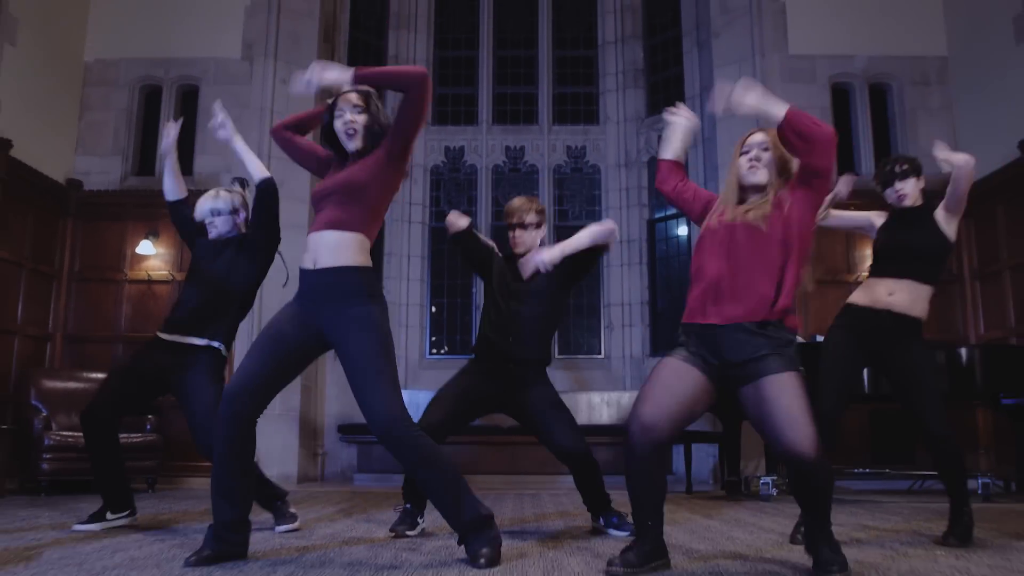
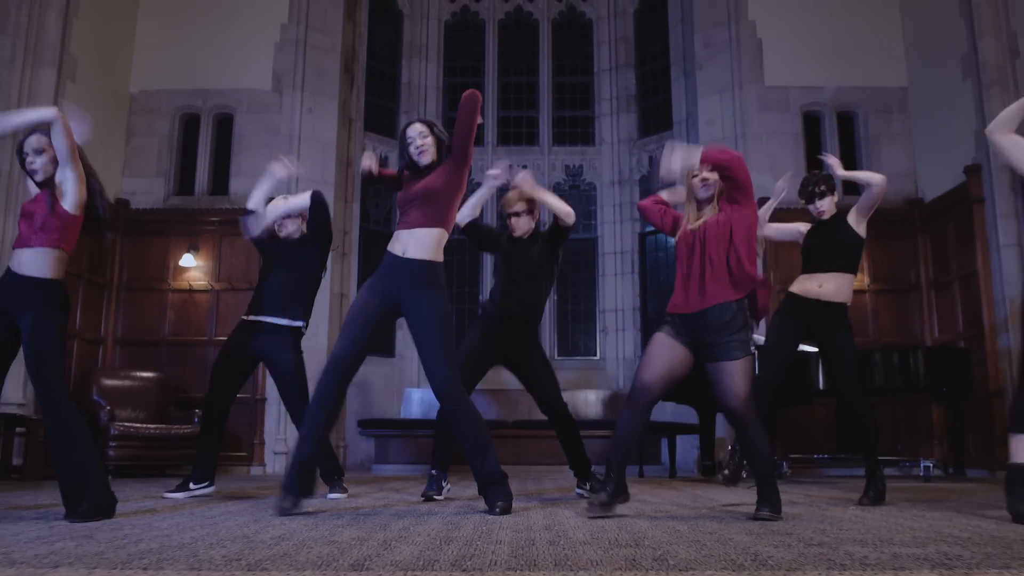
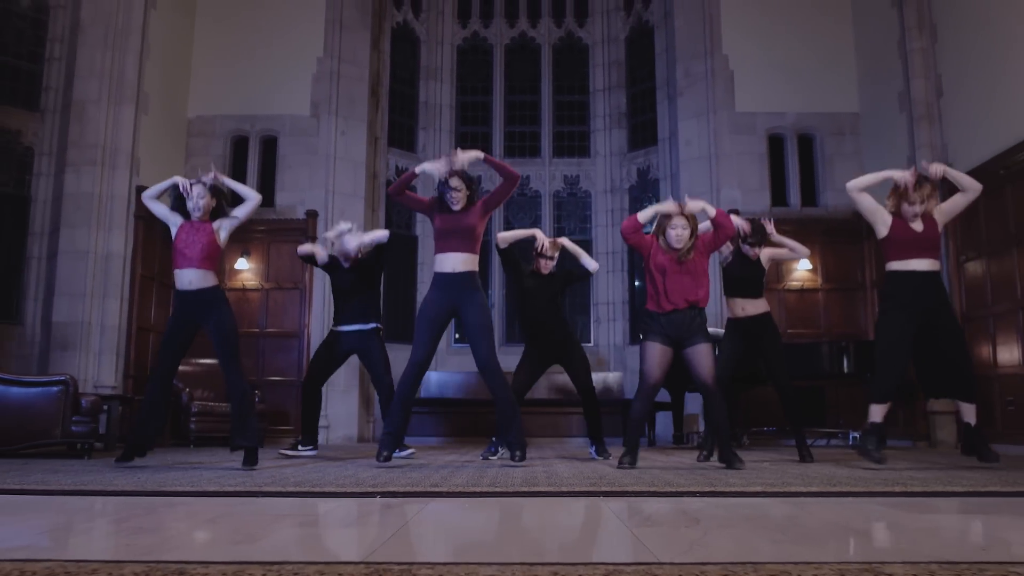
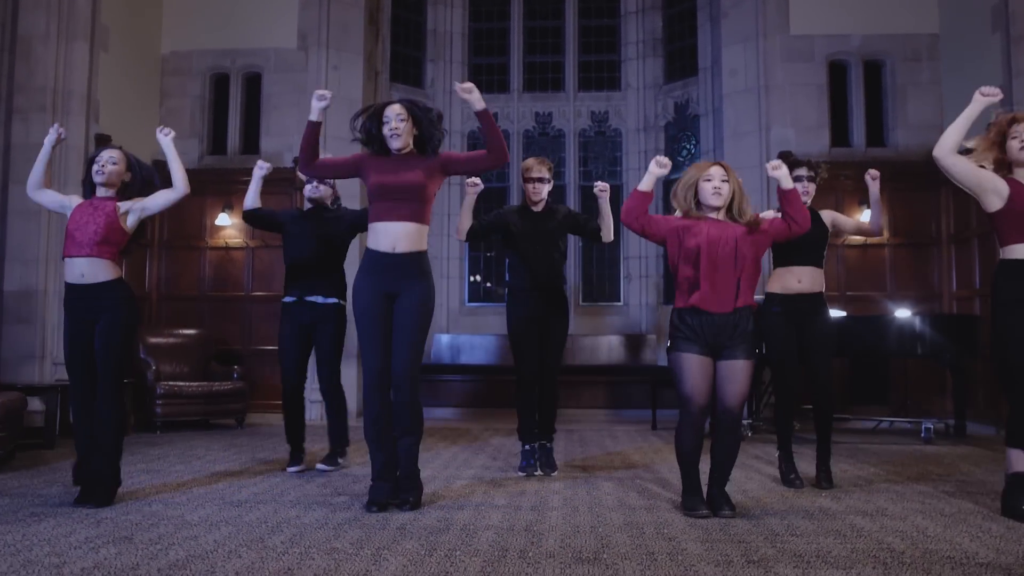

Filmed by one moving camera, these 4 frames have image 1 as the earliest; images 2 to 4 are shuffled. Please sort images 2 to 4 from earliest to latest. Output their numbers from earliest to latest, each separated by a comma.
2, 3, 4
